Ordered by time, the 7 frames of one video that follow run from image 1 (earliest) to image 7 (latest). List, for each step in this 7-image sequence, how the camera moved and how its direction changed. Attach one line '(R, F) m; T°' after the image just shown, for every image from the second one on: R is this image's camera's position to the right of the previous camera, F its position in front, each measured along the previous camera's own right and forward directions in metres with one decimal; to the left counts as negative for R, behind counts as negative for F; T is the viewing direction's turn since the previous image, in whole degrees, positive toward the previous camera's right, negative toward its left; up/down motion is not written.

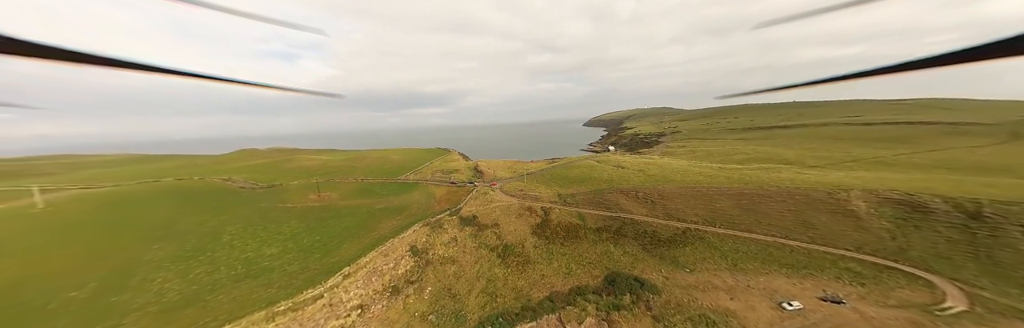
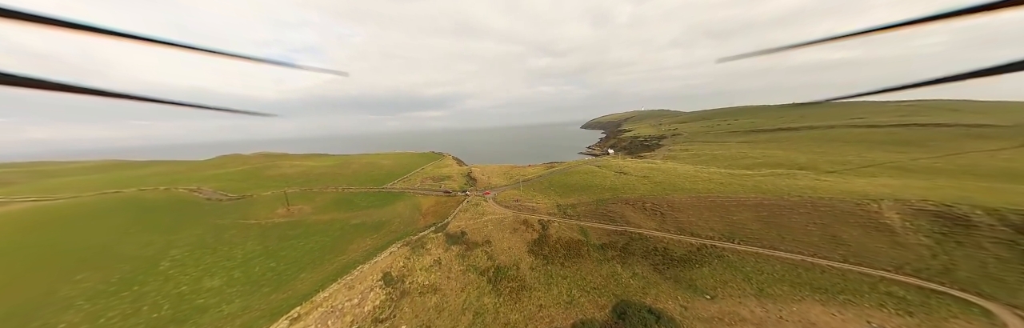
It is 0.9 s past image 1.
(+1.0, +4.3) m; 0°
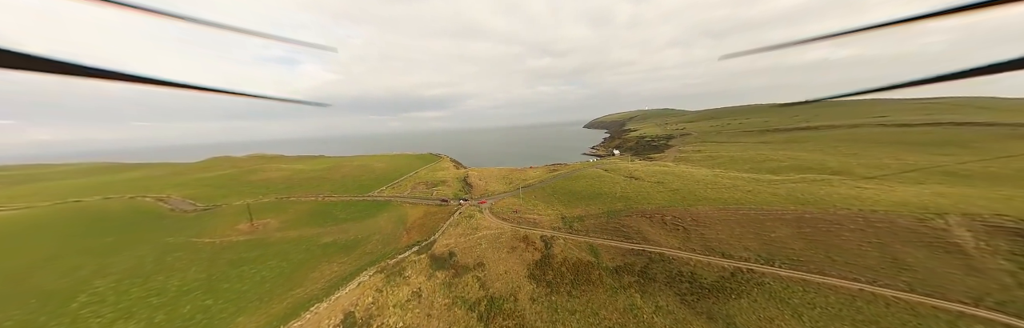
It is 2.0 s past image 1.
(+0.7, +5.4) m; -1°
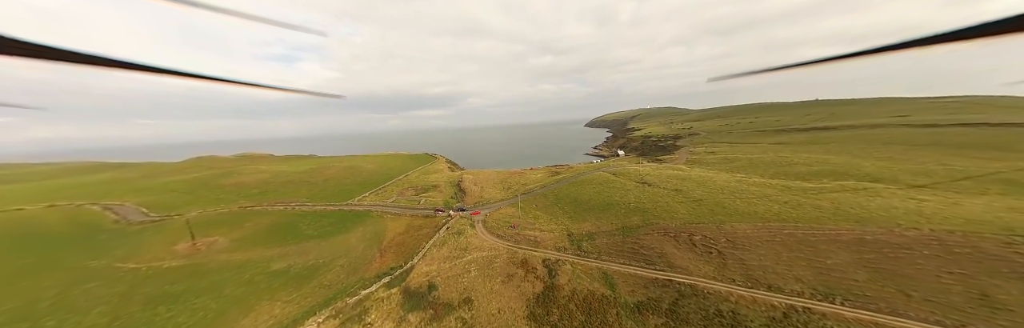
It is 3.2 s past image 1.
(+0.6, +6.0) m; 0°
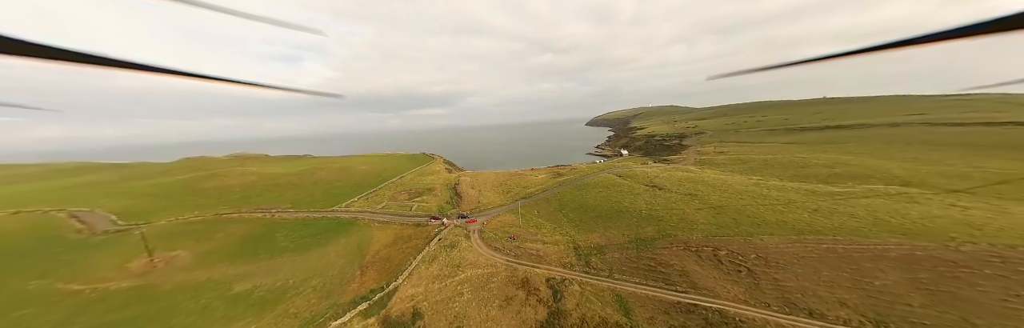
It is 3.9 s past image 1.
(+0.2, +3.5) m; 0°
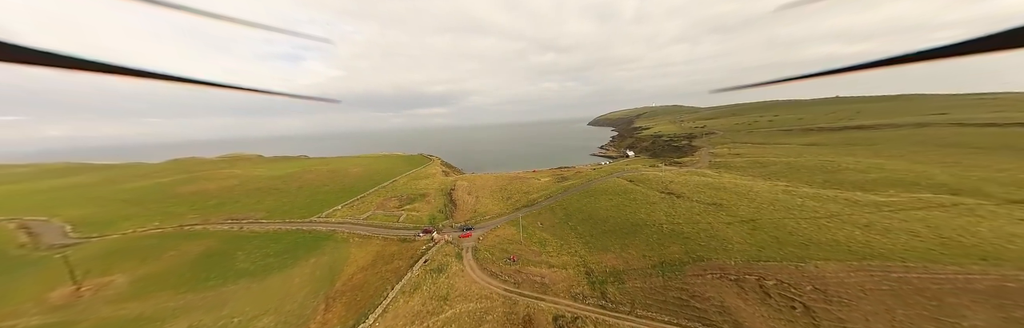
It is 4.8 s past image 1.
(+0.2, +4.5) m; 0°
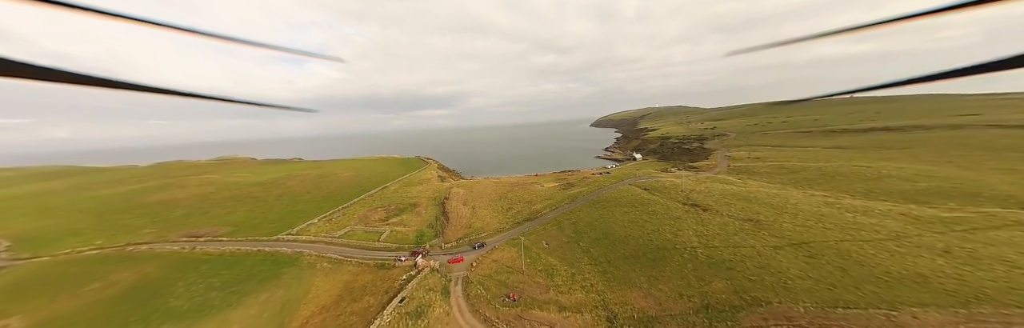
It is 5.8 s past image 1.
(+0.2, +5.0) m; 0°
